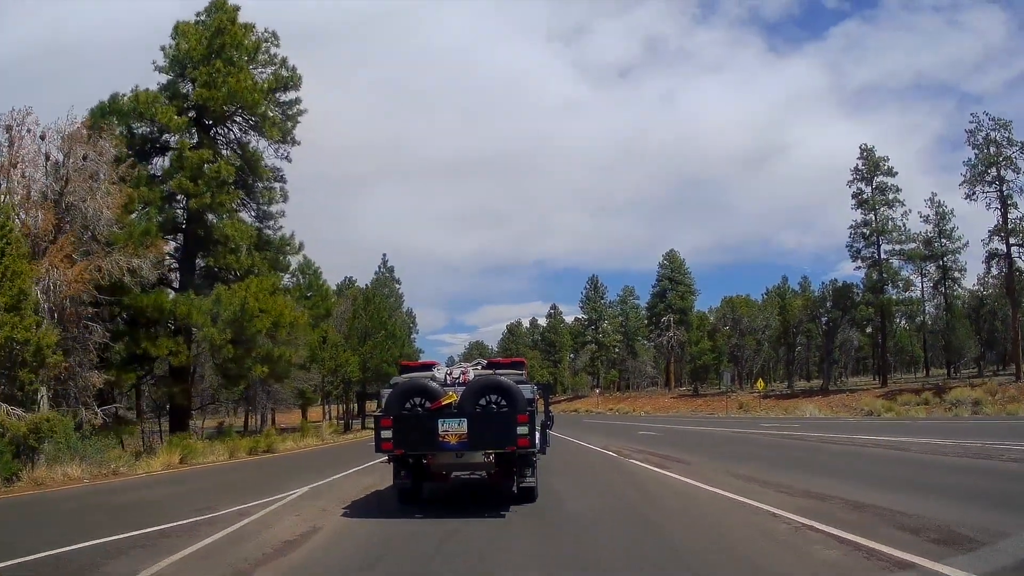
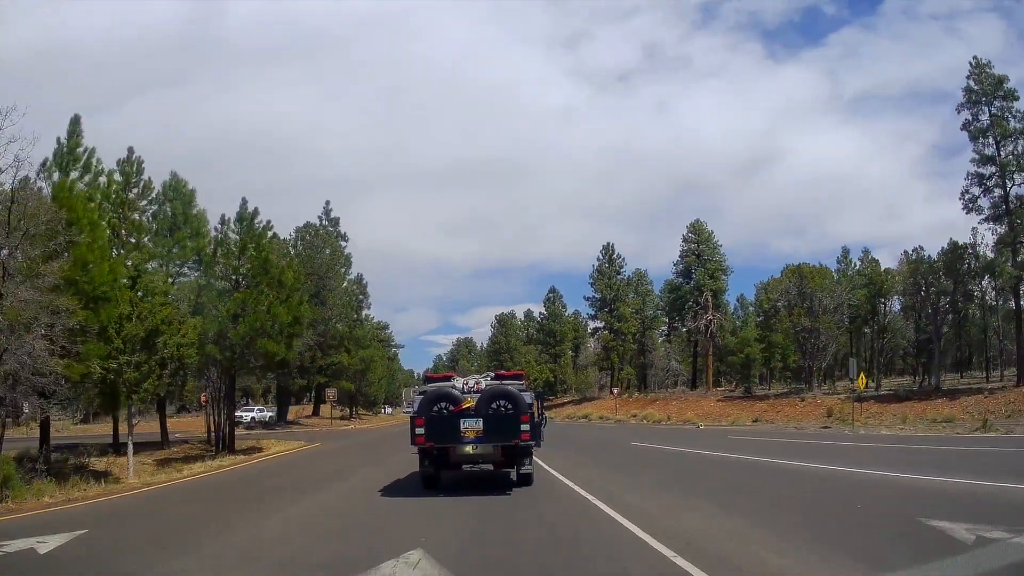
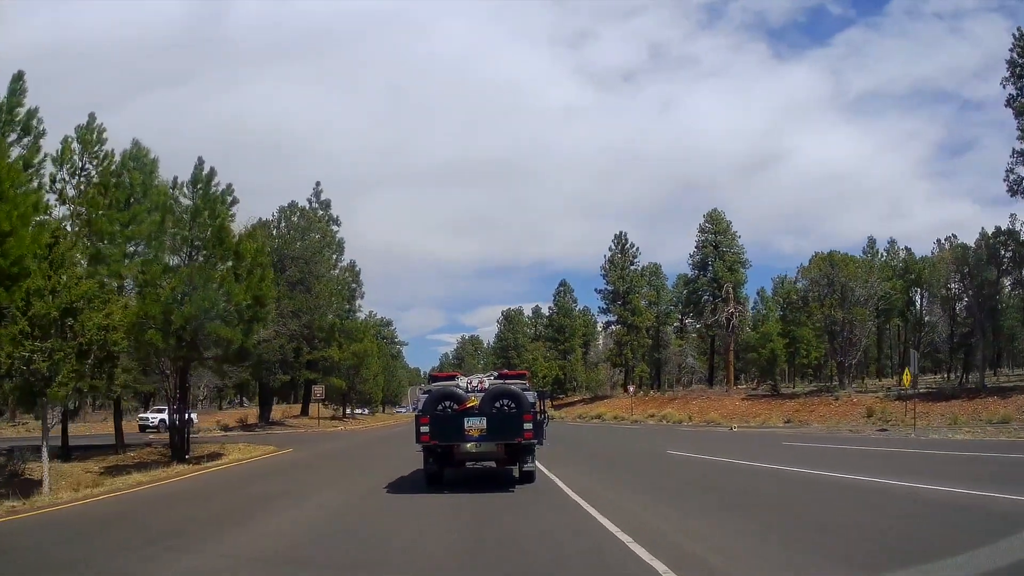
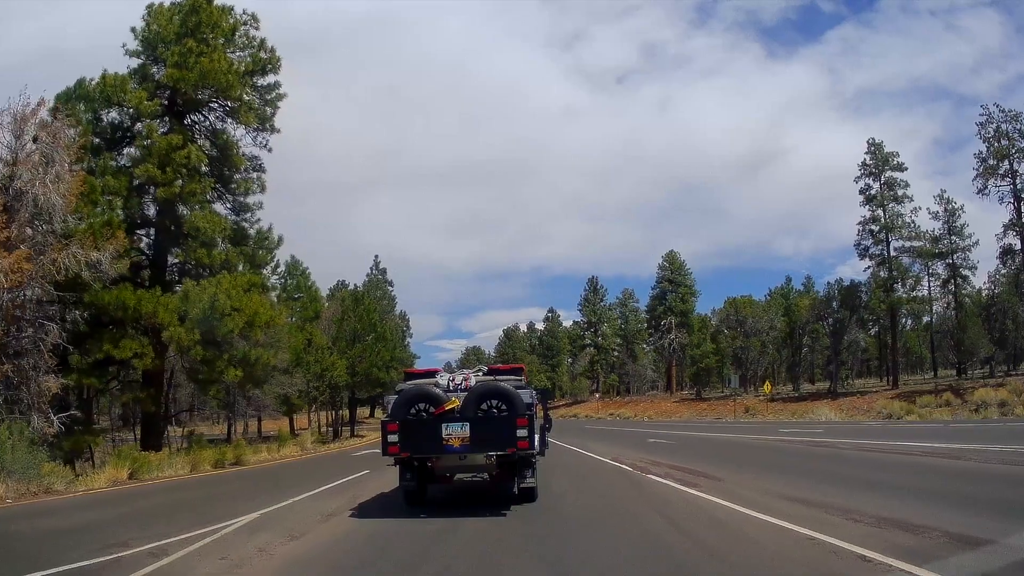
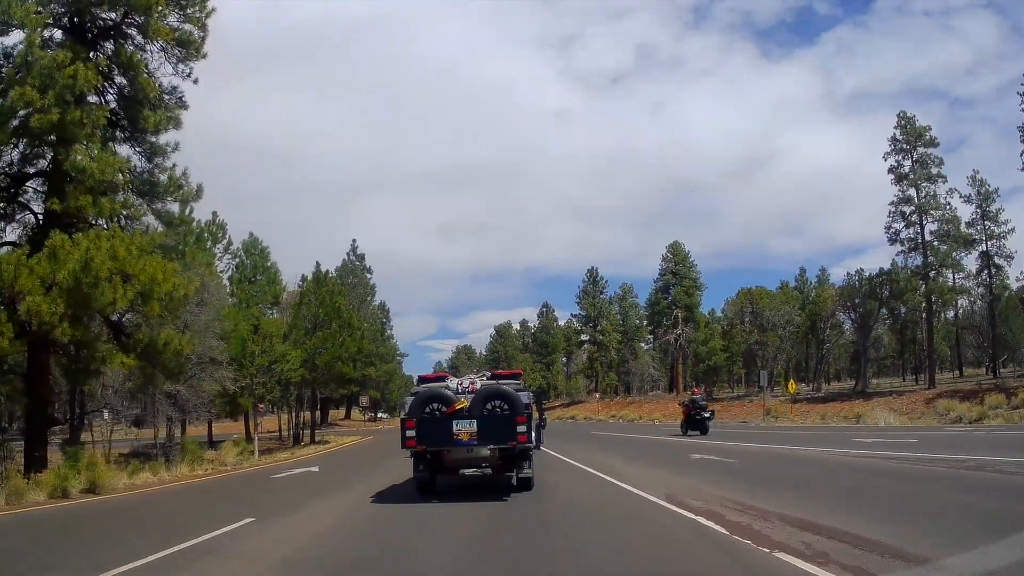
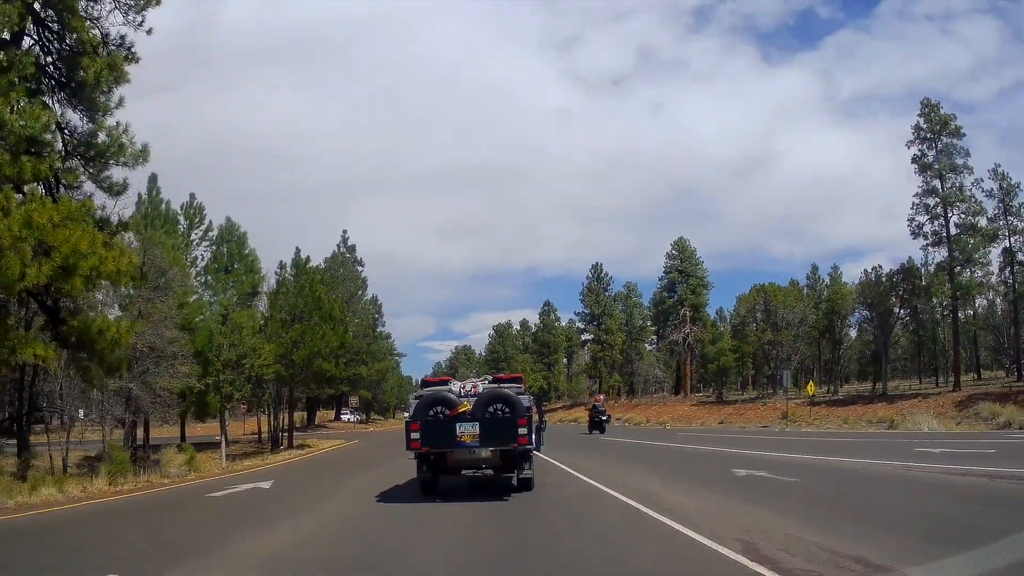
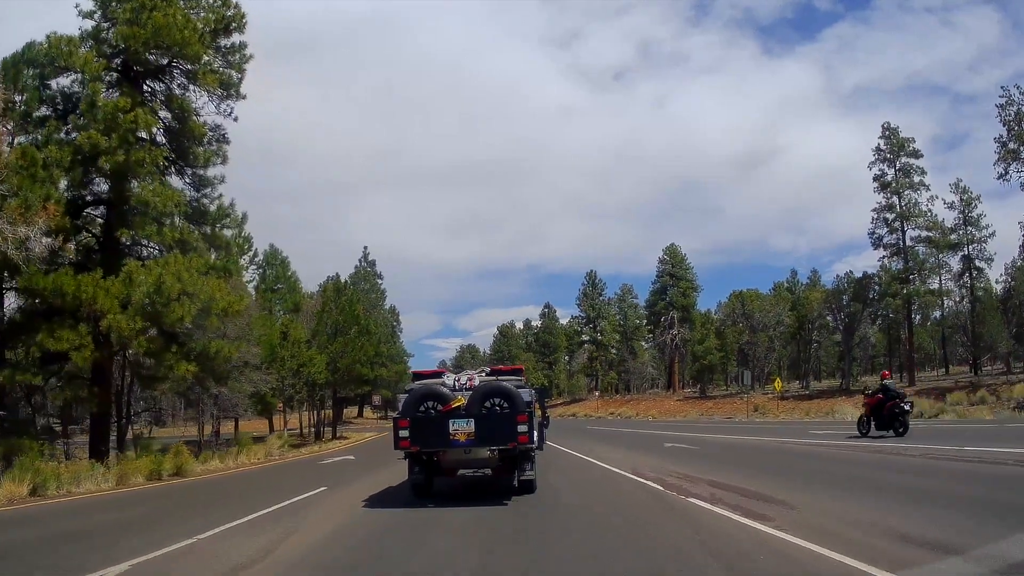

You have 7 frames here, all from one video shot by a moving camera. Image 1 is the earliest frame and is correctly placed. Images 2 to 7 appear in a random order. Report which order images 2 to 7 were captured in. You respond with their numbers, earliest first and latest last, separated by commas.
4, 7, 5, 6, 2, 3
